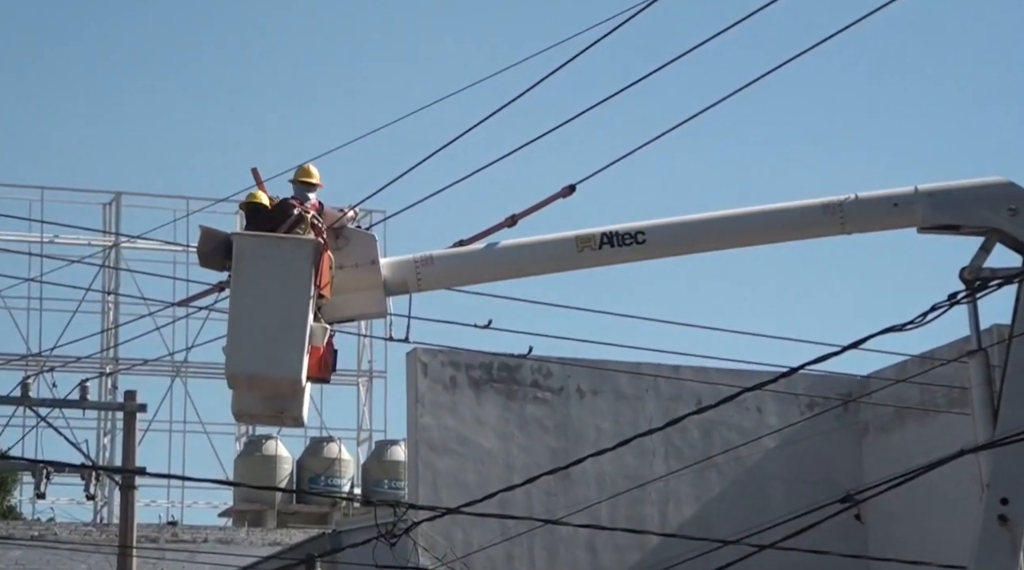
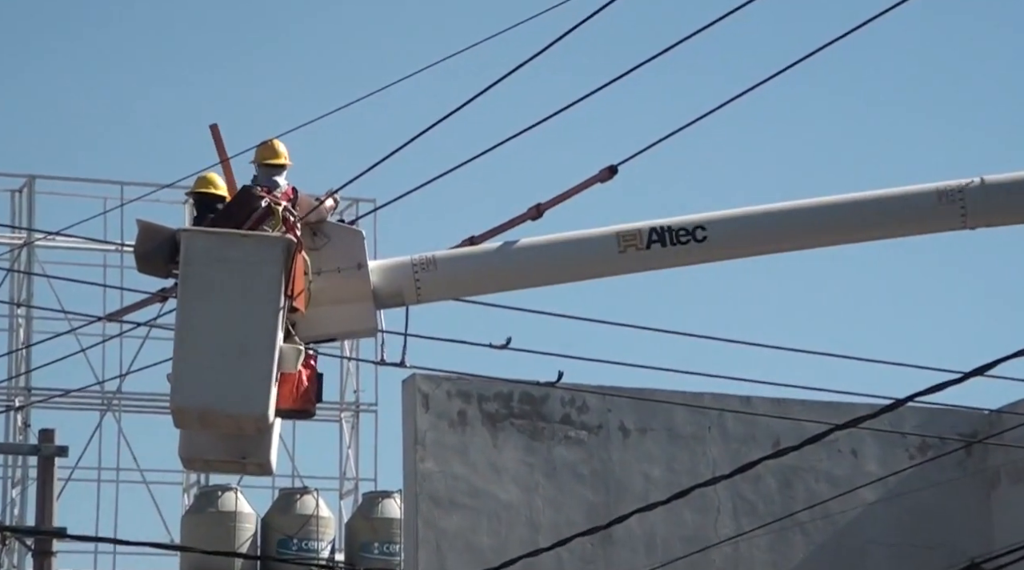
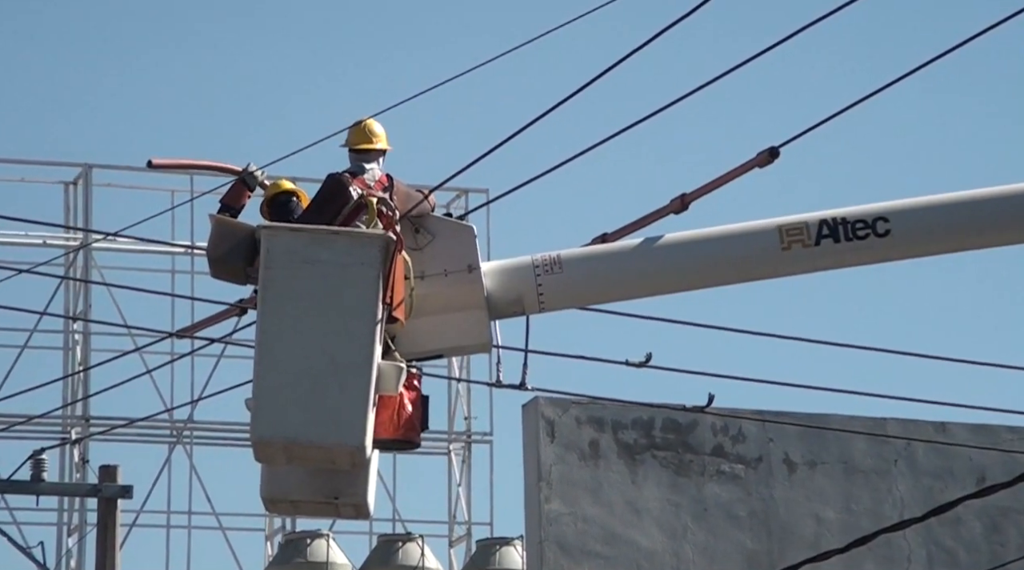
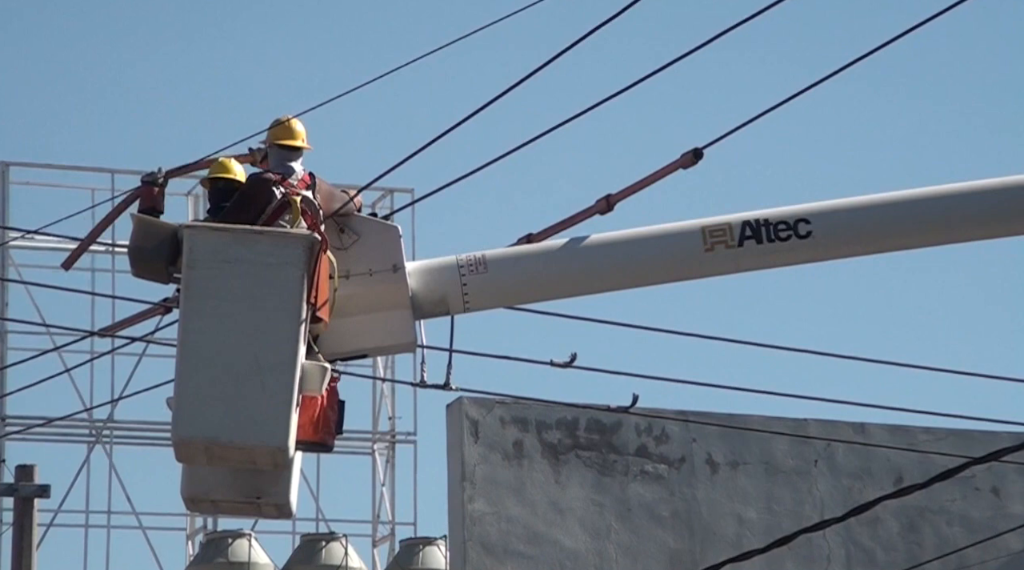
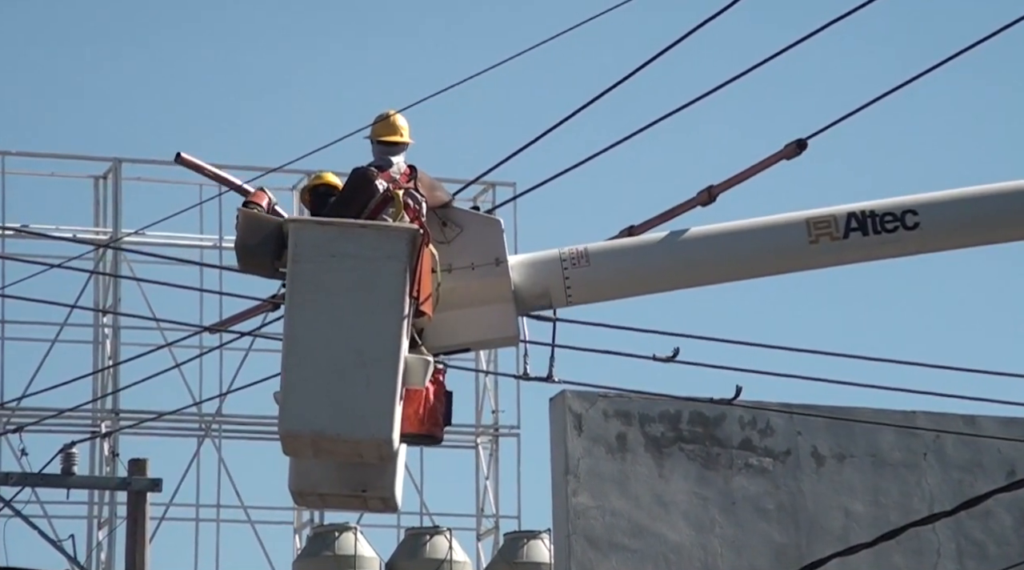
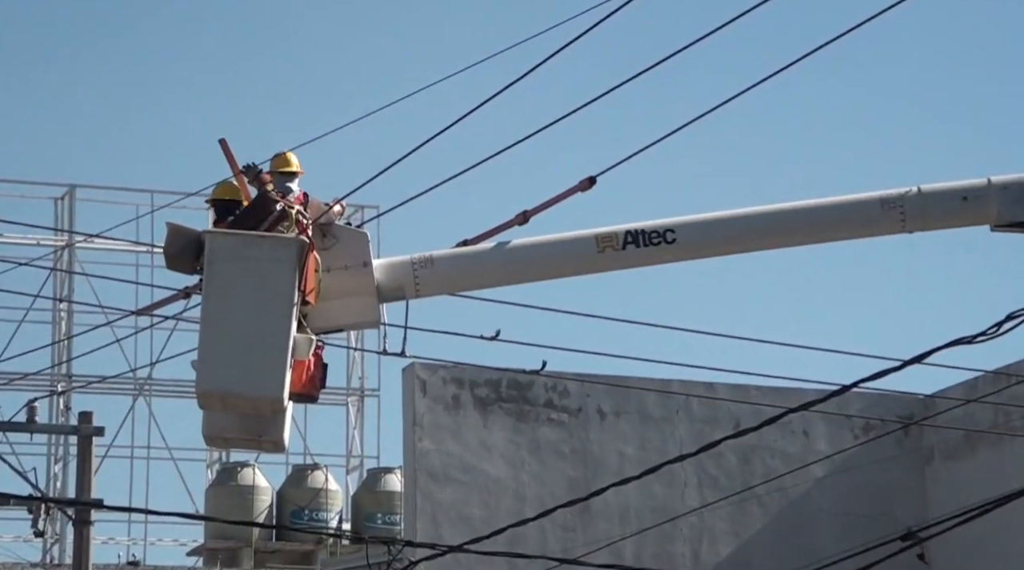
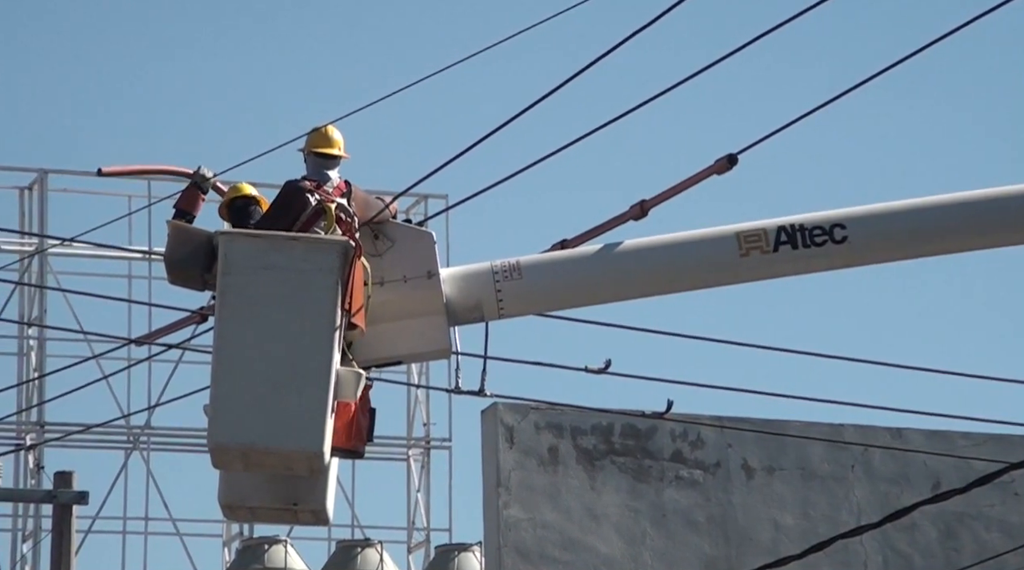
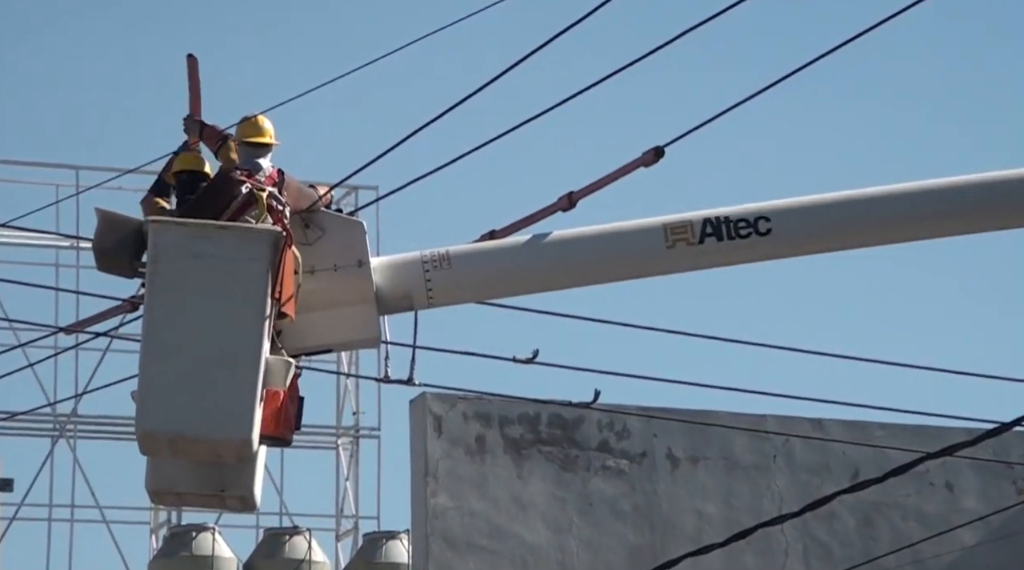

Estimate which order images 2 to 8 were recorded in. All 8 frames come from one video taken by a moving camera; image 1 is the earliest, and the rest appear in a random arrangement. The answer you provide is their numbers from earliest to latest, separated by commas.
6, 2, 8, 4, 7, 3, 5
